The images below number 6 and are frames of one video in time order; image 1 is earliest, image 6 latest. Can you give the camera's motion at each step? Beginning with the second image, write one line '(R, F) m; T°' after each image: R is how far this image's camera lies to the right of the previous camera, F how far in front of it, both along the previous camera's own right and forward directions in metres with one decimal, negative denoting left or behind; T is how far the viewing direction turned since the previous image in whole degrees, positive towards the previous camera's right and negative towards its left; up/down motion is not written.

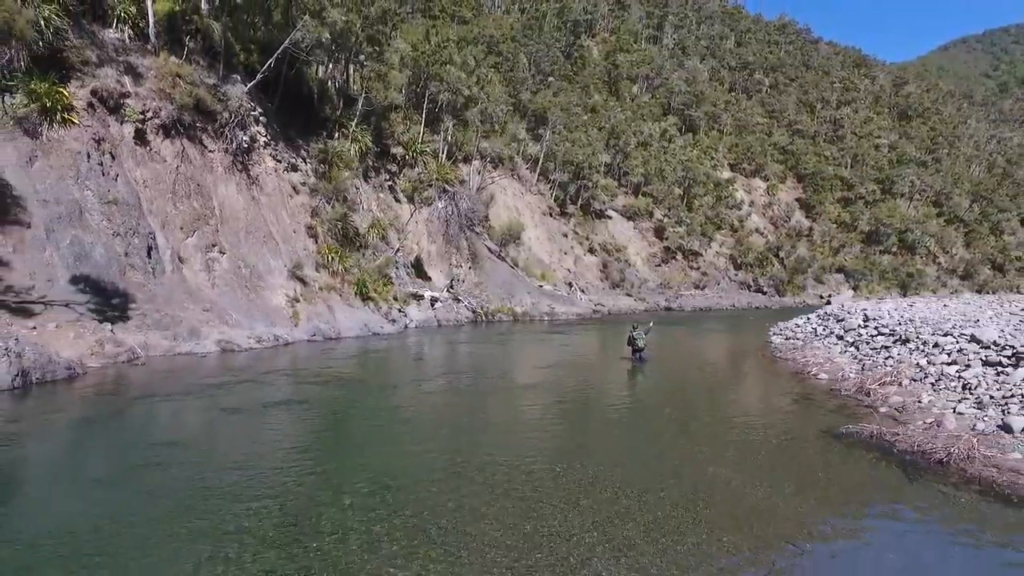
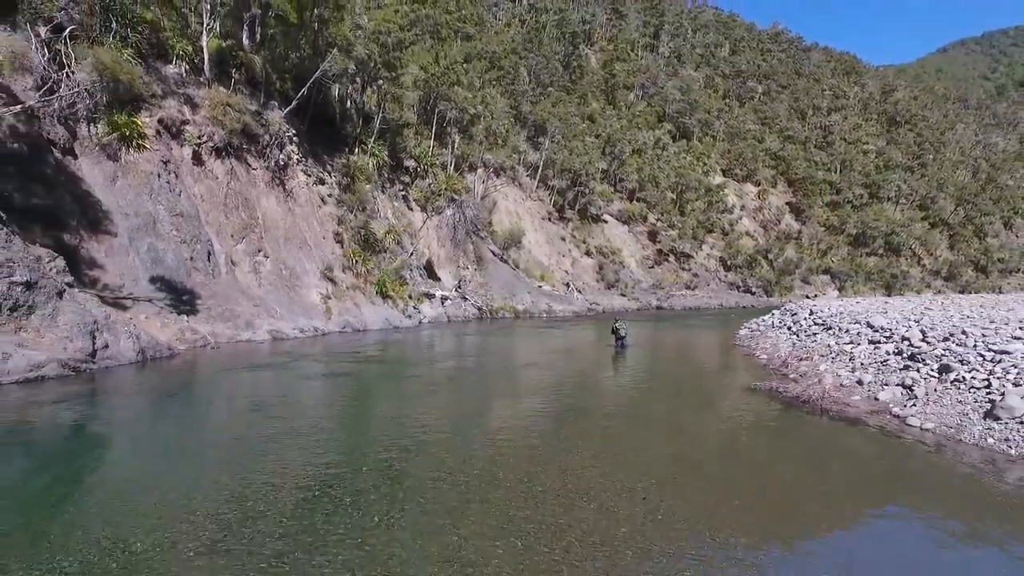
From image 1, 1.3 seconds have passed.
(-0.1, -4.2) m; 0°
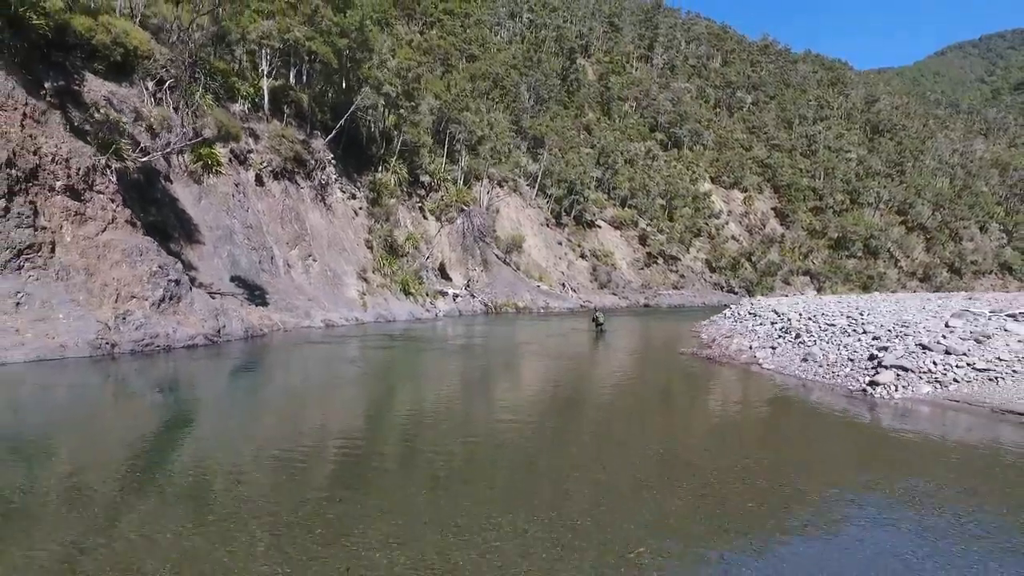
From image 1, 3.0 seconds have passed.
(-0.2, -6.6) m; 0°
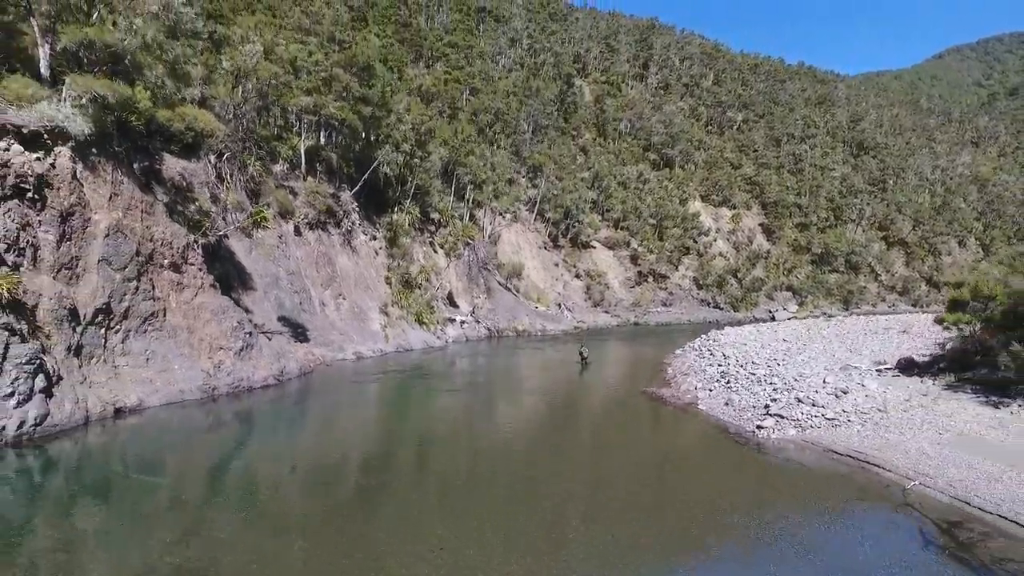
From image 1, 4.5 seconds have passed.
(-0.1, -6.1) m; 0°
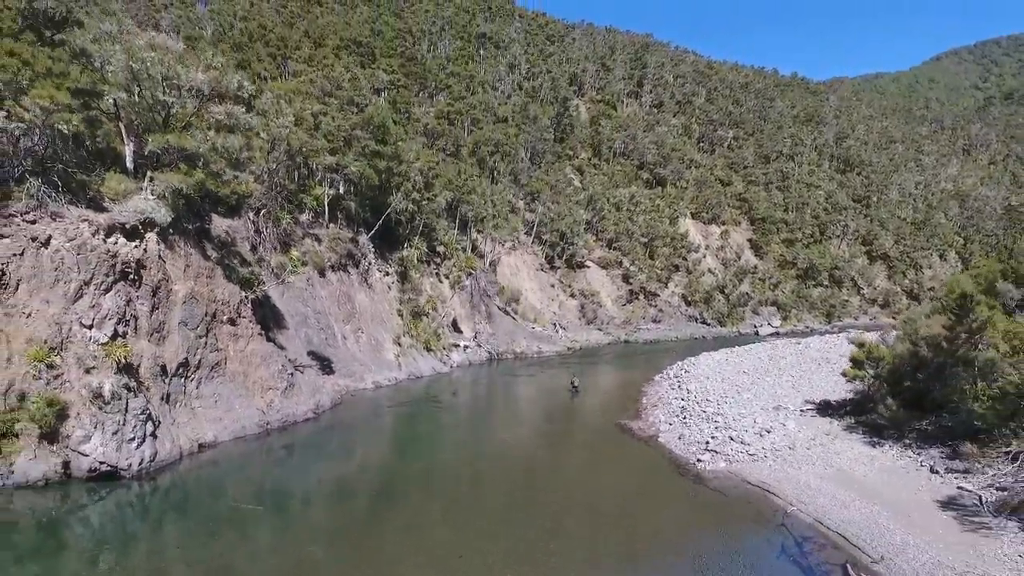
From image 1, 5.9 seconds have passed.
(+0.1, -5.8) m; 0°
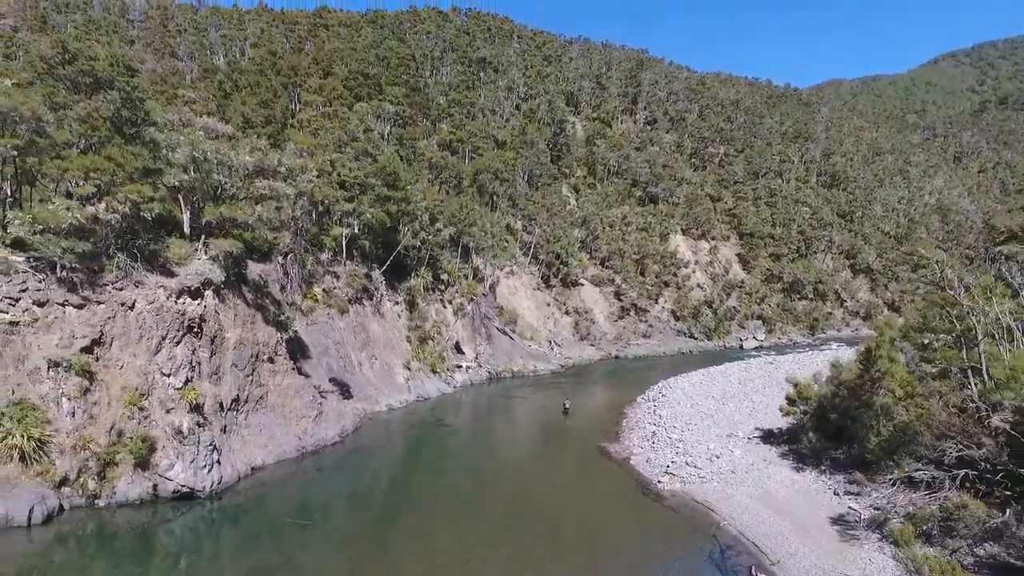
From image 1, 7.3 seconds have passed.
(+0.2, -5.8) m; 0°
